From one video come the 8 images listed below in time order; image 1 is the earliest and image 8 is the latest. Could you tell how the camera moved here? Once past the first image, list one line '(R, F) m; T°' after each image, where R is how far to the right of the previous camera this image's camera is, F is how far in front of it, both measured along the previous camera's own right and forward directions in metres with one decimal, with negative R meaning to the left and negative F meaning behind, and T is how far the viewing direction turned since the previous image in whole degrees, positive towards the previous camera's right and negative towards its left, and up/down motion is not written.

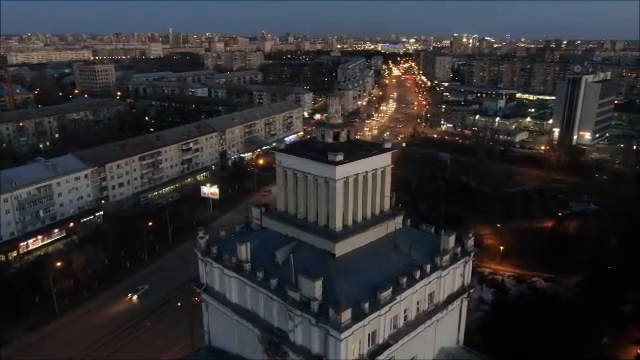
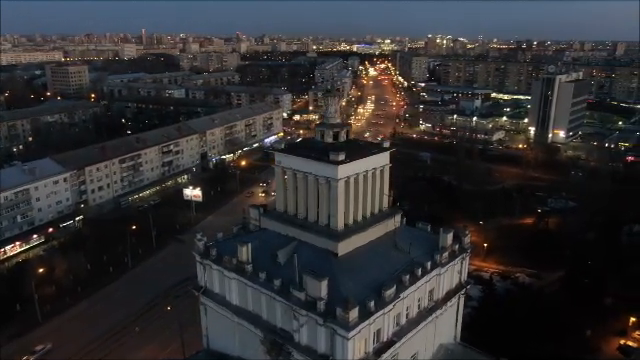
(-0.4, 0.0) m; +3°
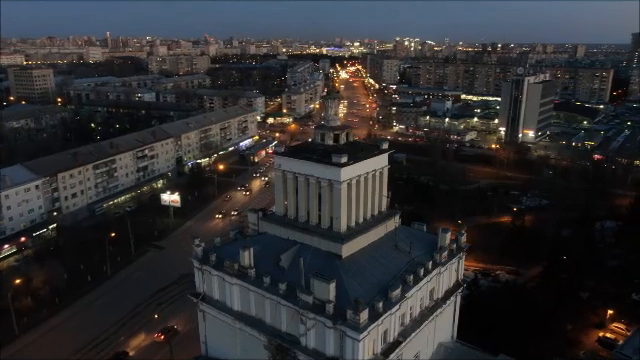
(-0.6, 0.0) m; +3°
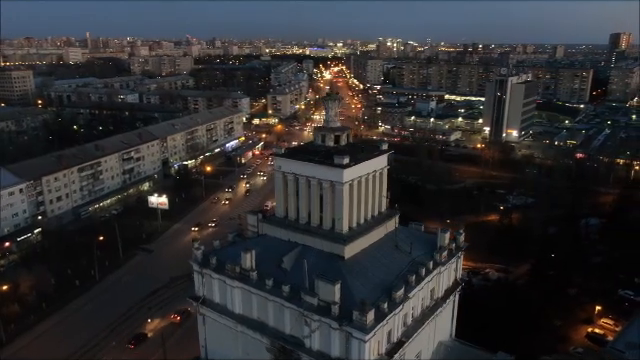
(-0.3, 0.0) m; +2°
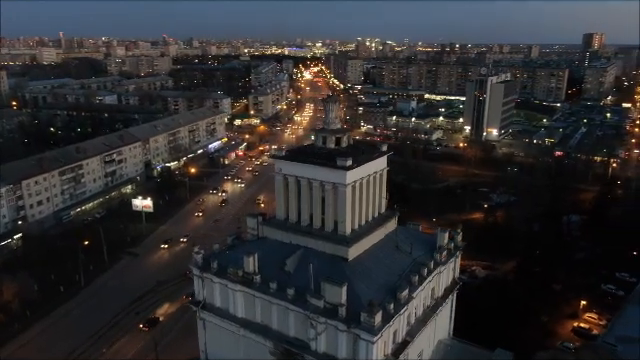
(-0.4, 0.0) m; +2°
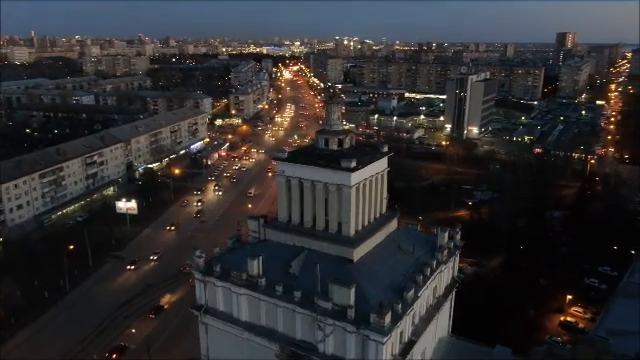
(-0.4, 0.0) m; +2°
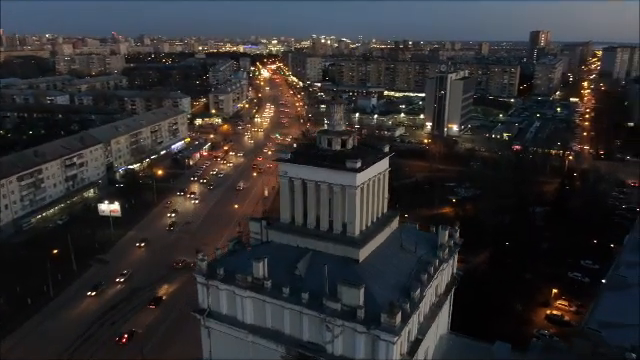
(-0.5, 0.0) m; +3°
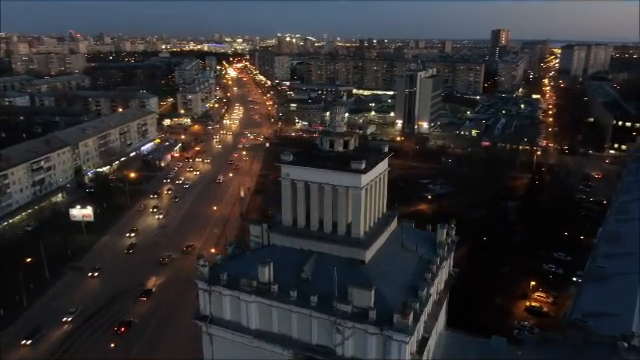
(-0.7, +0.1) m; +4°
